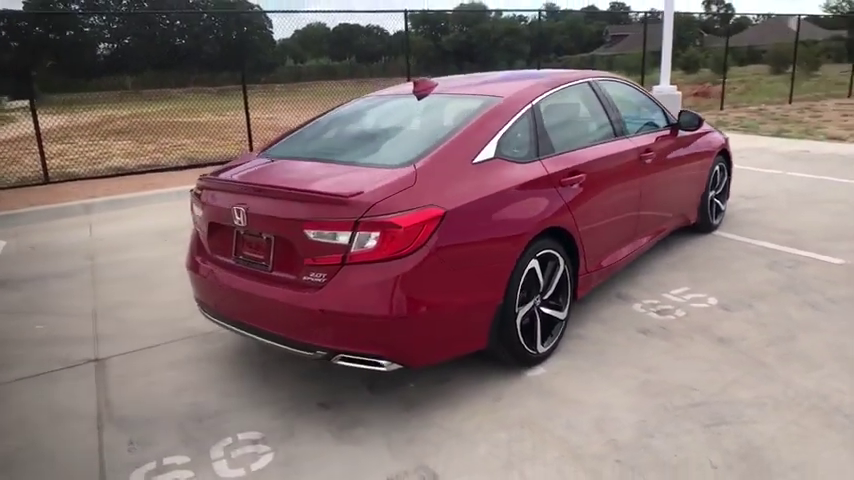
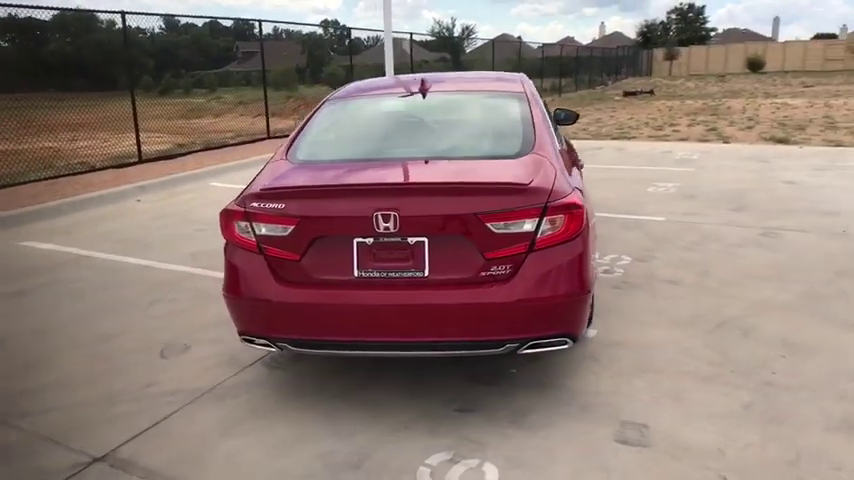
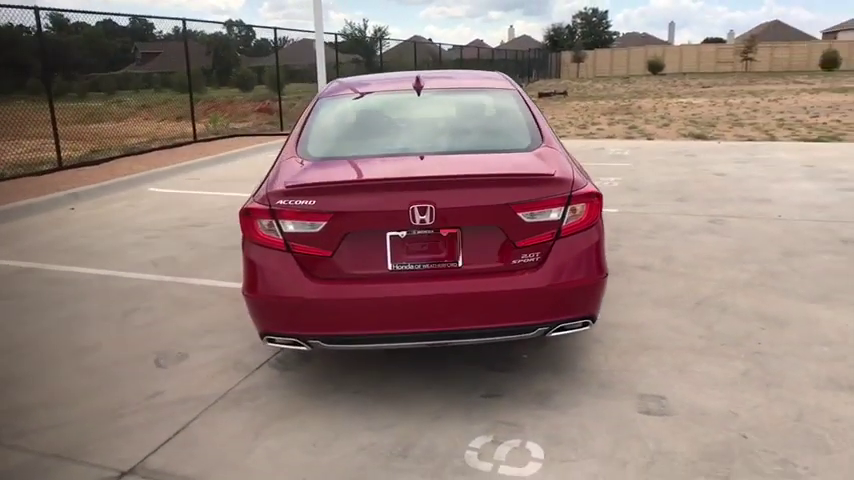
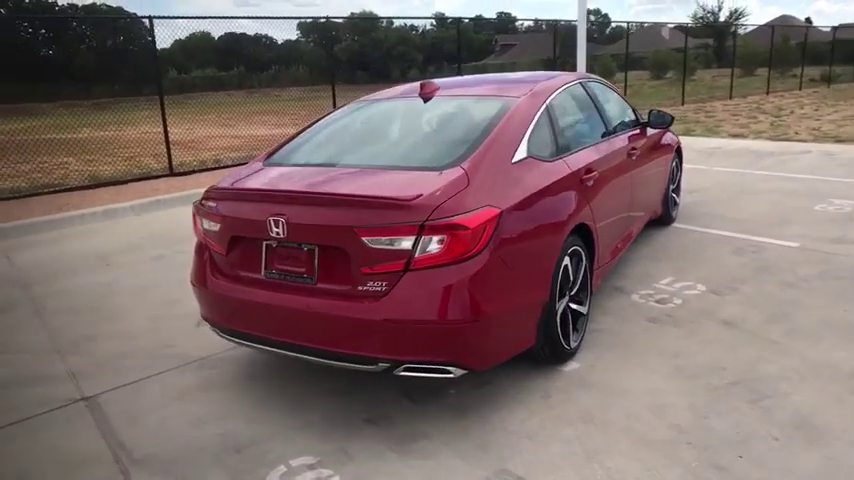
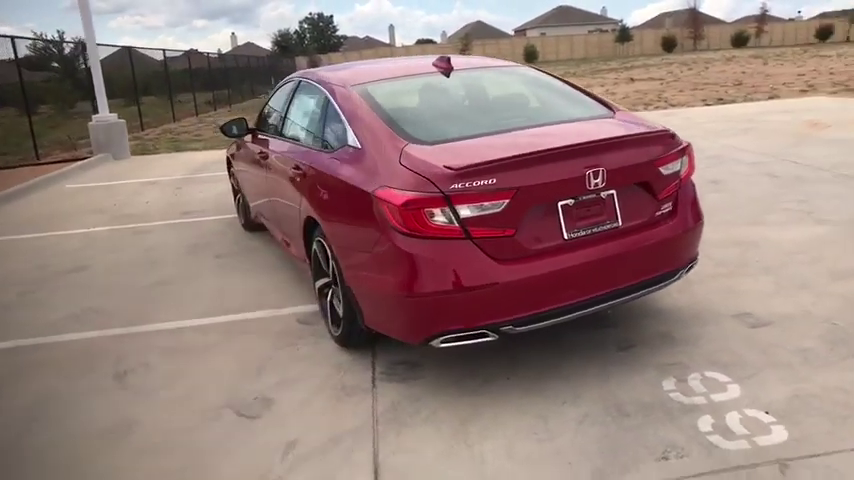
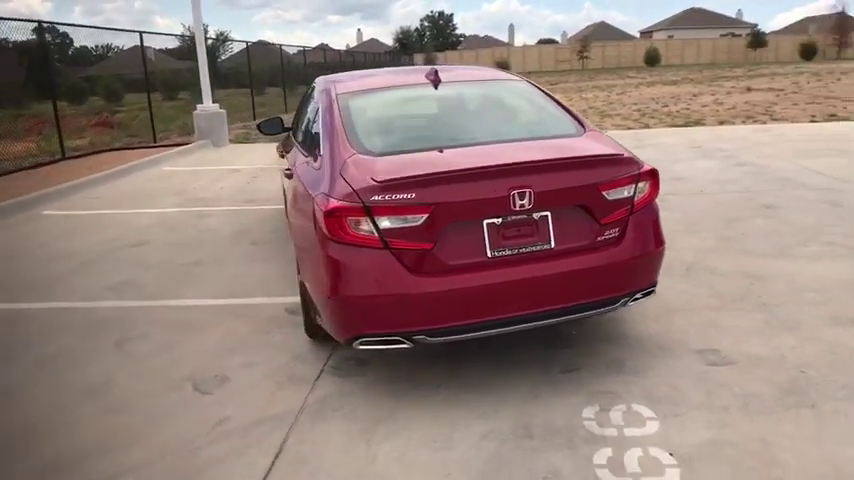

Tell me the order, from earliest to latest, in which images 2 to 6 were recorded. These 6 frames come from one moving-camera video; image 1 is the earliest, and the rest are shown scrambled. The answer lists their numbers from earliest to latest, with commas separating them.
4, 2, 3, 6, 5
